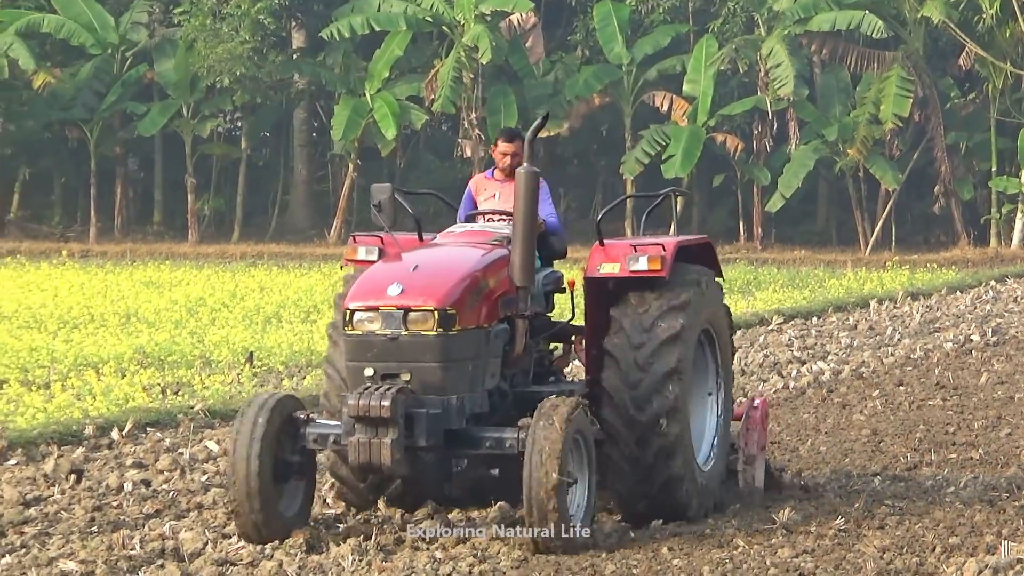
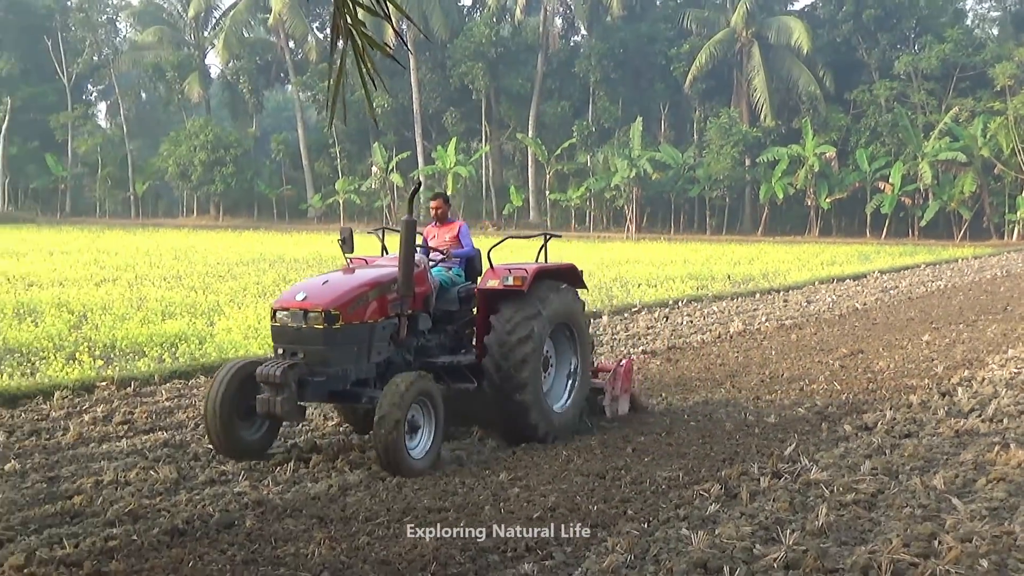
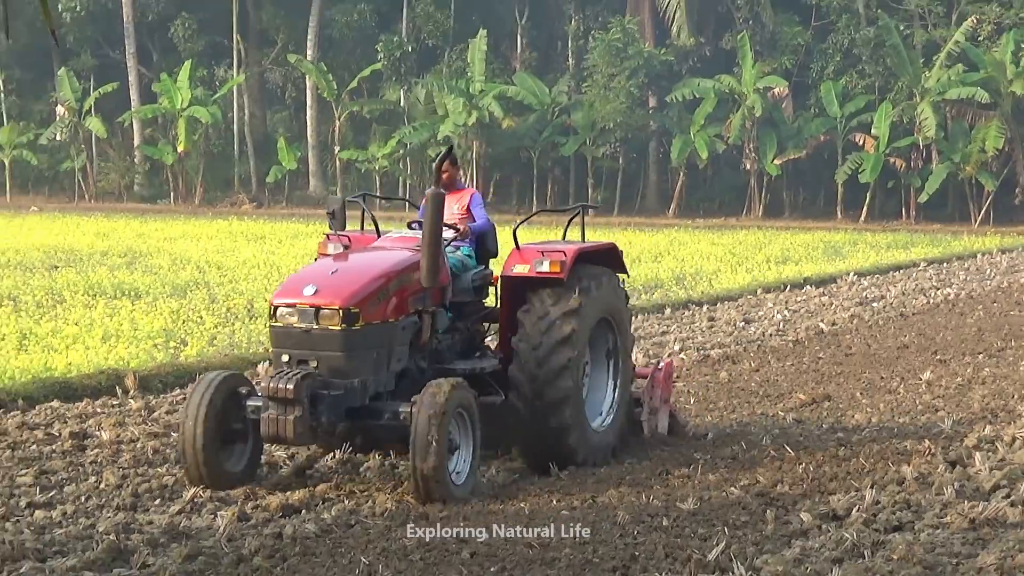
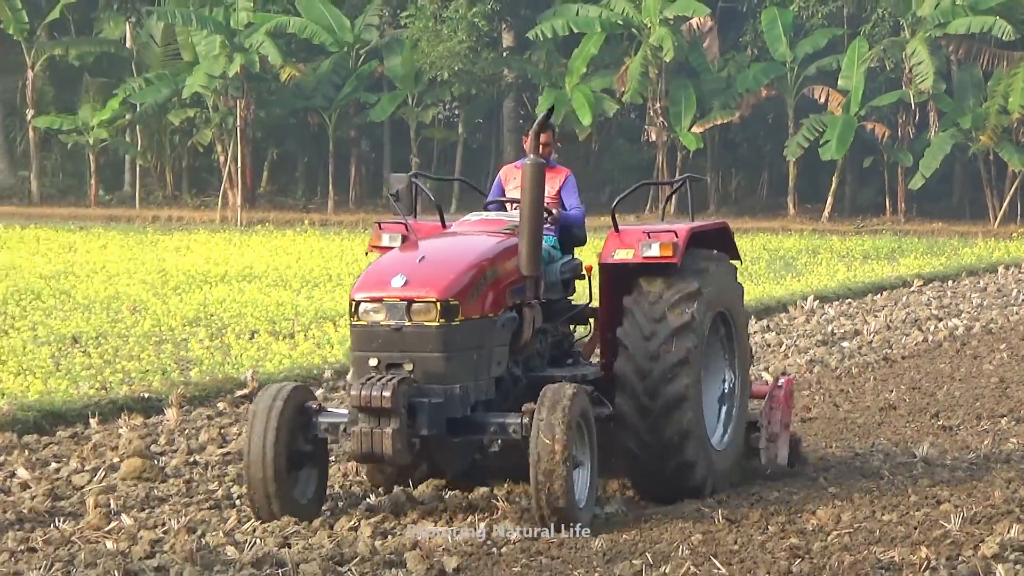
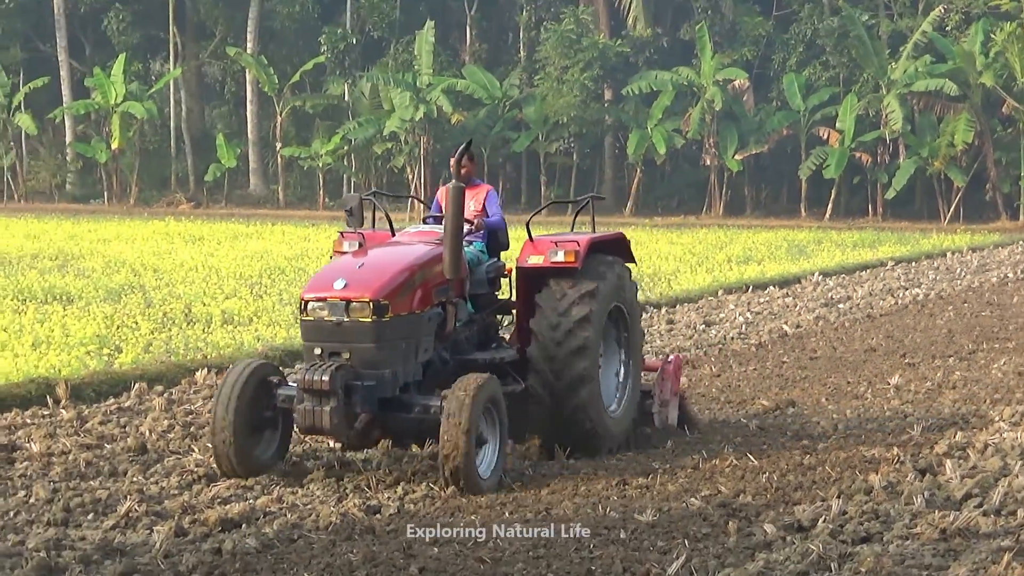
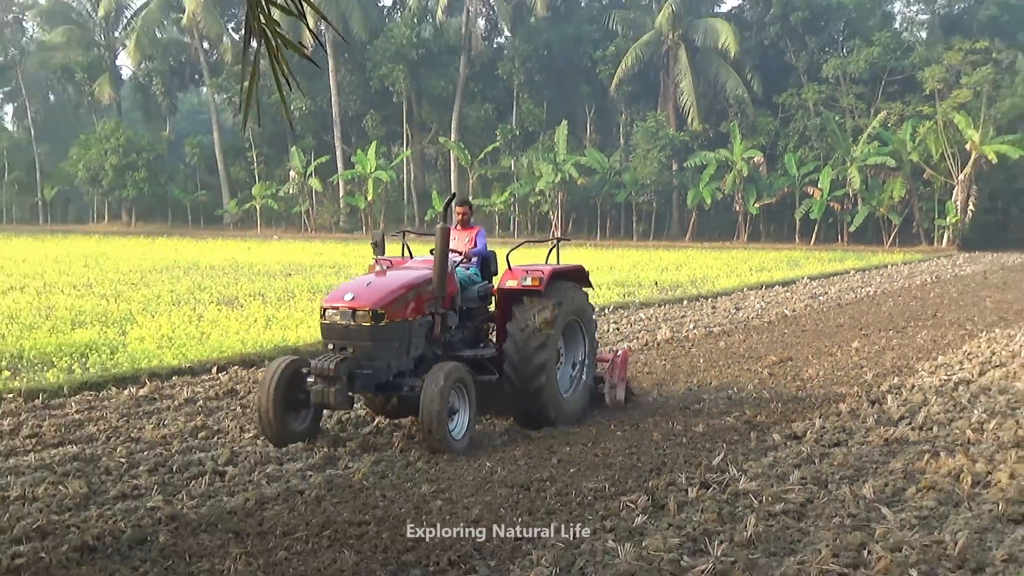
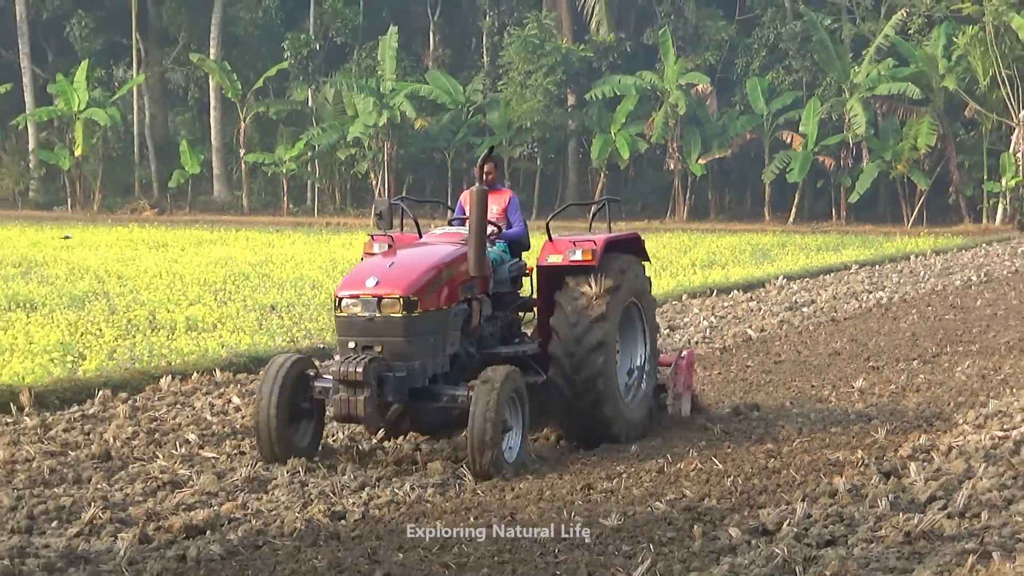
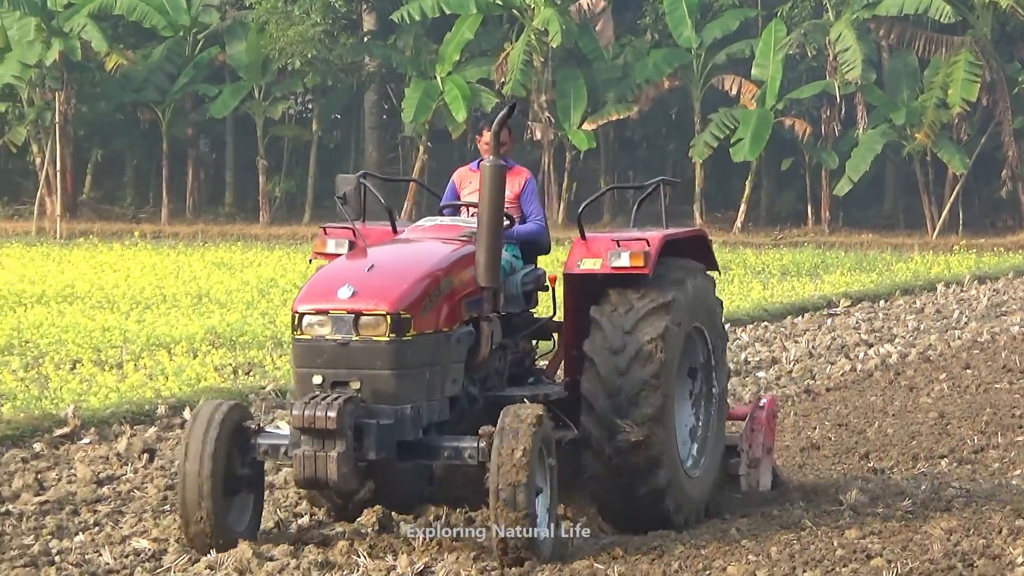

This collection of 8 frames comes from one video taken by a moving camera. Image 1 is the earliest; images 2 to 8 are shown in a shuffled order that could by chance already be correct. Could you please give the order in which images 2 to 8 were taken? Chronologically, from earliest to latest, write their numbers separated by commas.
8, 4, 7, 5, 3, 6, 2
